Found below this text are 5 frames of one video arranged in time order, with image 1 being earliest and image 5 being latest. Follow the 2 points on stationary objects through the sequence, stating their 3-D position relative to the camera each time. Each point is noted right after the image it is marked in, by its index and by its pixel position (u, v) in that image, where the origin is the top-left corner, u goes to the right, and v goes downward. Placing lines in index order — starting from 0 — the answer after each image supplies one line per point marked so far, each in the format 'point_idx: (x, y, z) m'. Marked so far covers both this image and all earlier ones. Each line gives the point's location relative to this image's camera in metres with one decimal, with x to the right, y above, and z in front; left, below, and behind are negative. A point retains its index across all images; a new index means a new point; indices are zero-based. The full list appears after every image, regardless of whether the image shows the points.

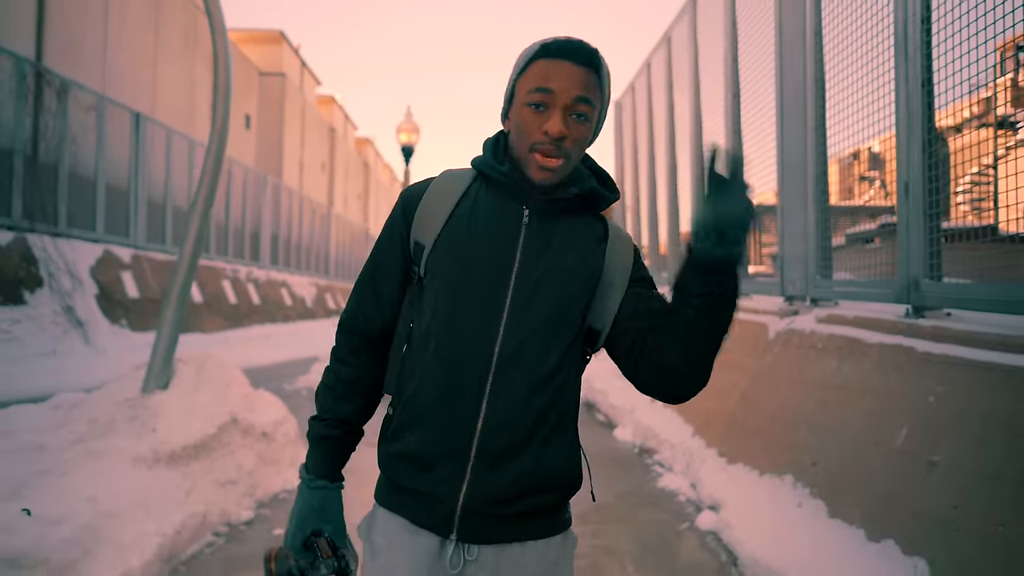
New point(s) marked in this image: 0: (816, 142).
0: (+2.2, +1.0, +5.2) m
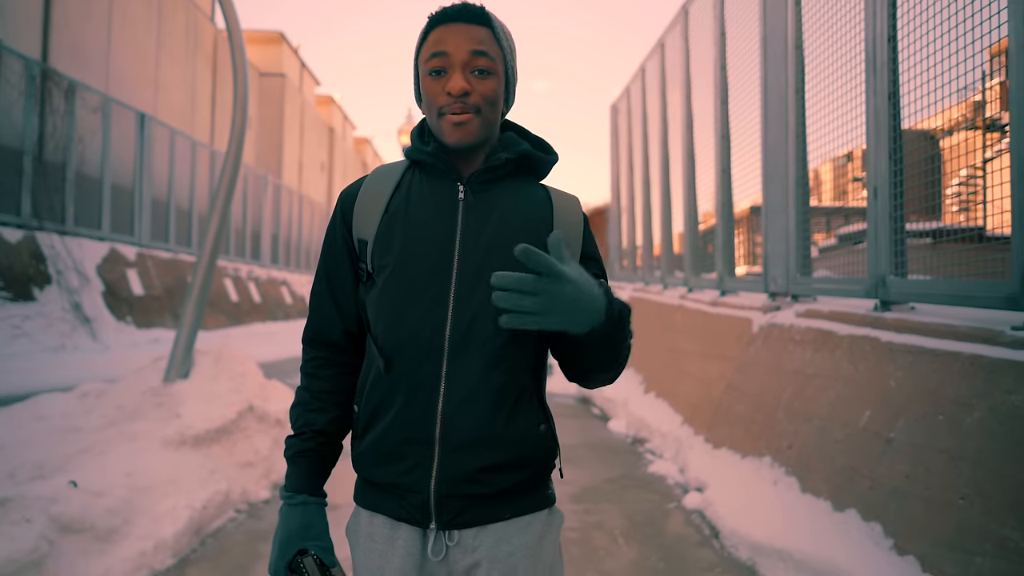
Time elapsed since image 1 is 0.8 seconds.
0: (+2.2, +1.0, +5.5) m
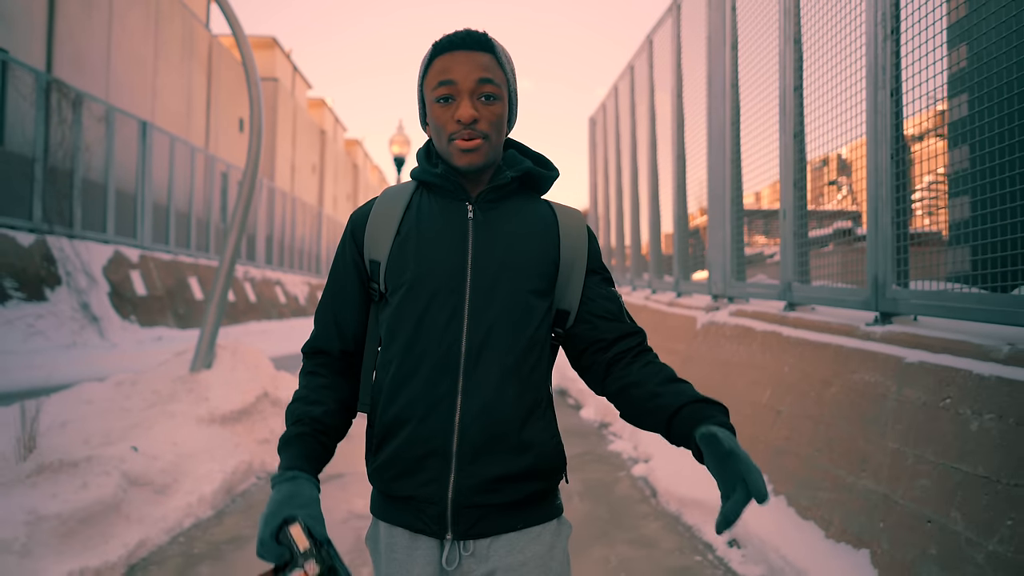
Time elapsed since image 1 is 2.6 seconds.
0: (+2.0, +1.0, +6.5) m
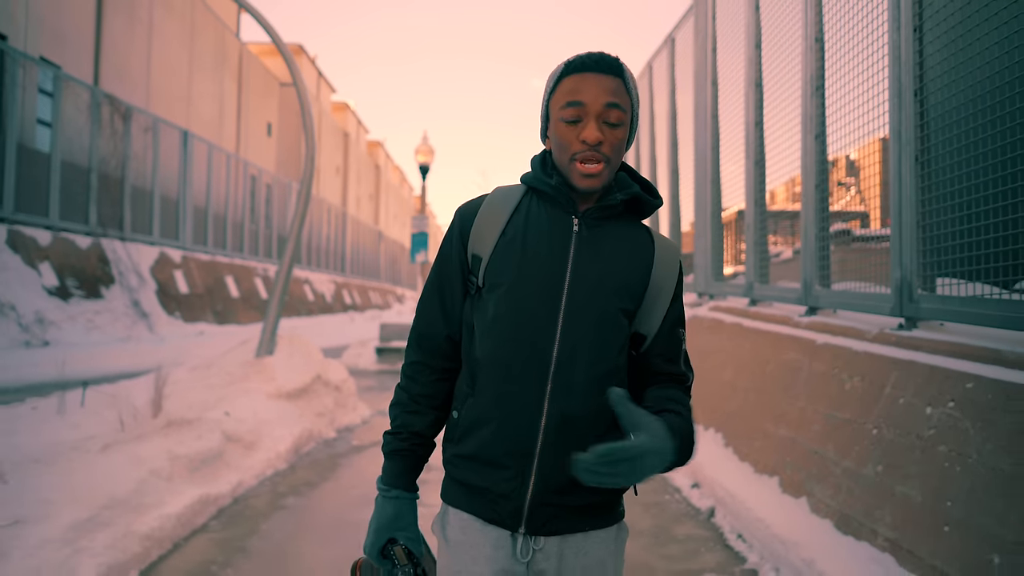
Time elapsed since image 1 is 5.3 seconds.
0: (+2.1, +1.0, +7.6) m
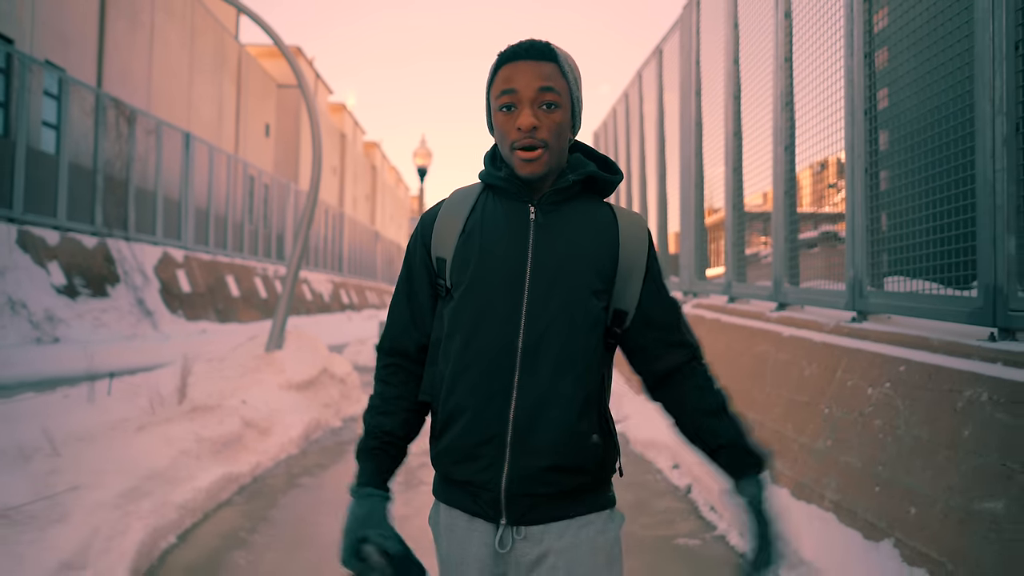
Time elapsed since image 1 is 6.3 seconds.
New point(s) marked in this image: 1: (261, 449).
0: (+2.1, +1.0, +8.1) m
1: (-2.0, -1.3, +5.7) m
